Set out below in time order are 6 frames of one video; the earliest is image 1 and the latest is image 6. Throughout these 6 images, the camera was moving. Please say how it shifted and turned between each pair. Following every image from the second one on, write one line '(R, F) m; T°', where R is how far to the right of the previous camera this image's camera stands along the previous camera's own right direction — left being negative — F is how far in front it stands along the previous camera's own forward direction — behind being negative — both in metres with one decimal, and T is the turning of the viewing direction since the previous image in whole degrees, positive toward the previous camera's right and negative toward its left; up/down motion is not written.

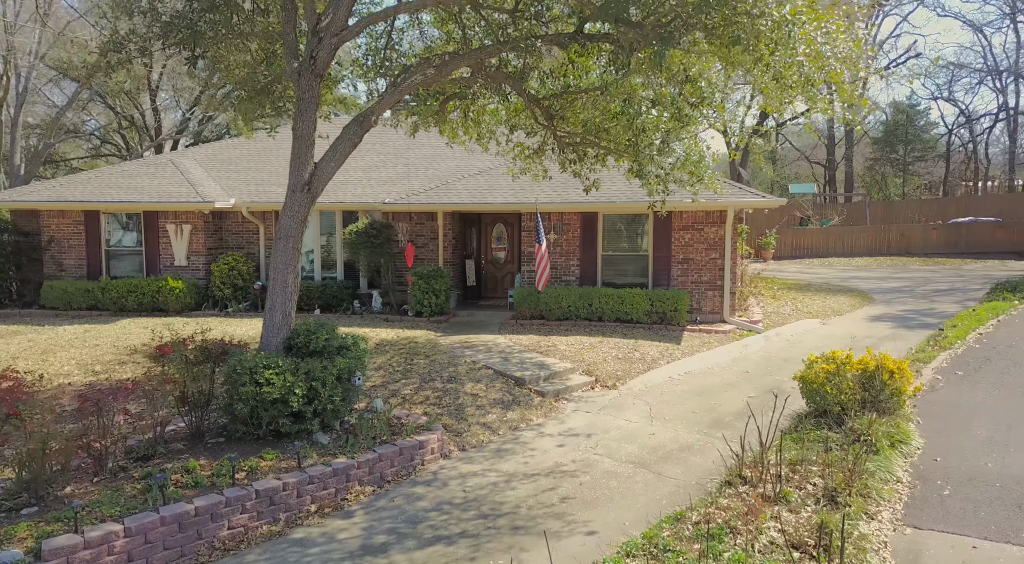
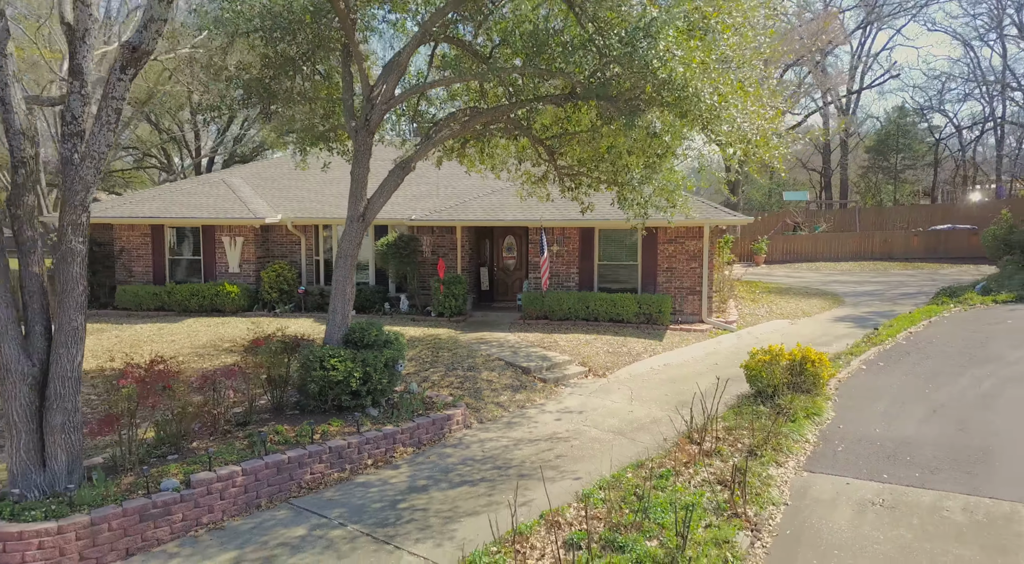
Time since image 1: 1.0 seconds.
(0.0, -1.9) m; -1°
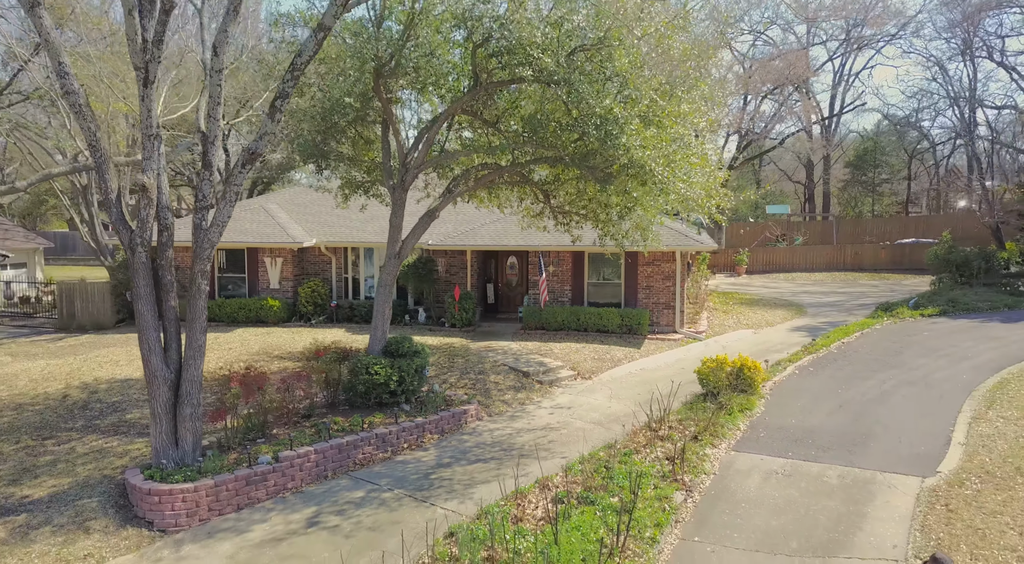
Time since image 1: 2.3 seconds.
(0.0, -2.4) m; 0°
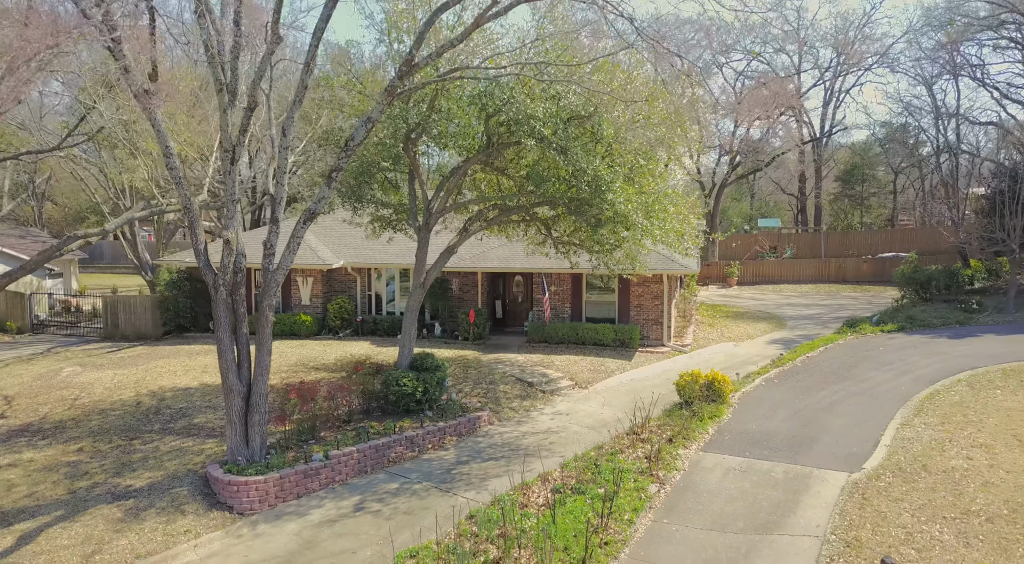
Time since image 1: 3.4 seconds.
(0.0, -2.0) m; 0°
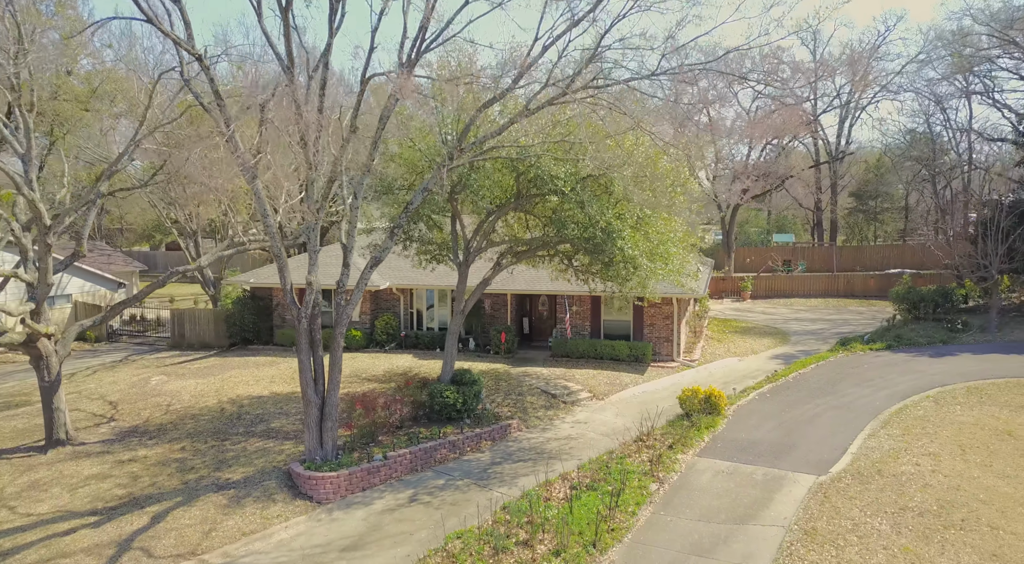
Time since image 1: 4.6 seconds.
(0.0, -2.3) m; -2°
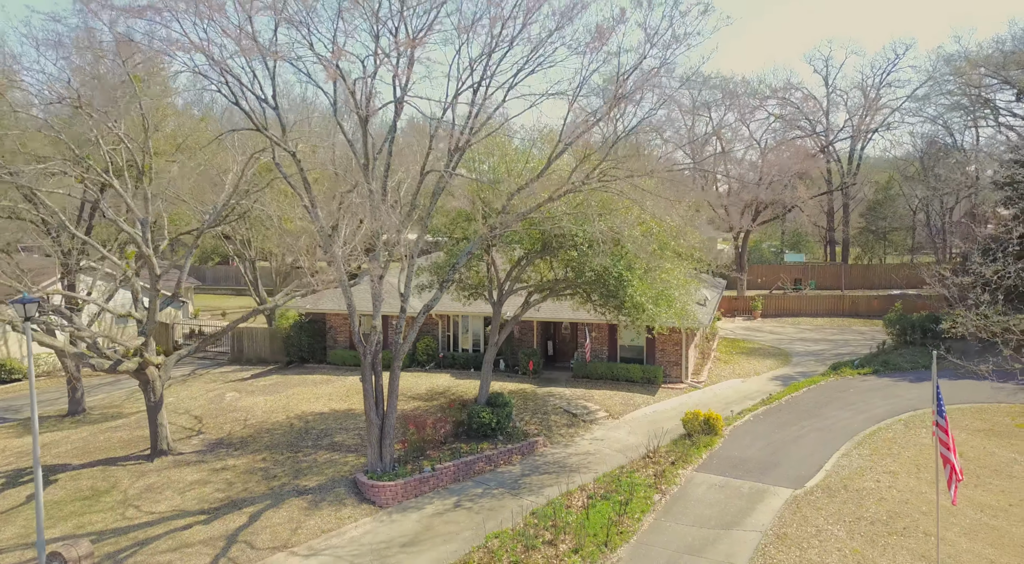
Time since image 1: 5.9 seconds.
(-0.1, -2.6) m; -2°
